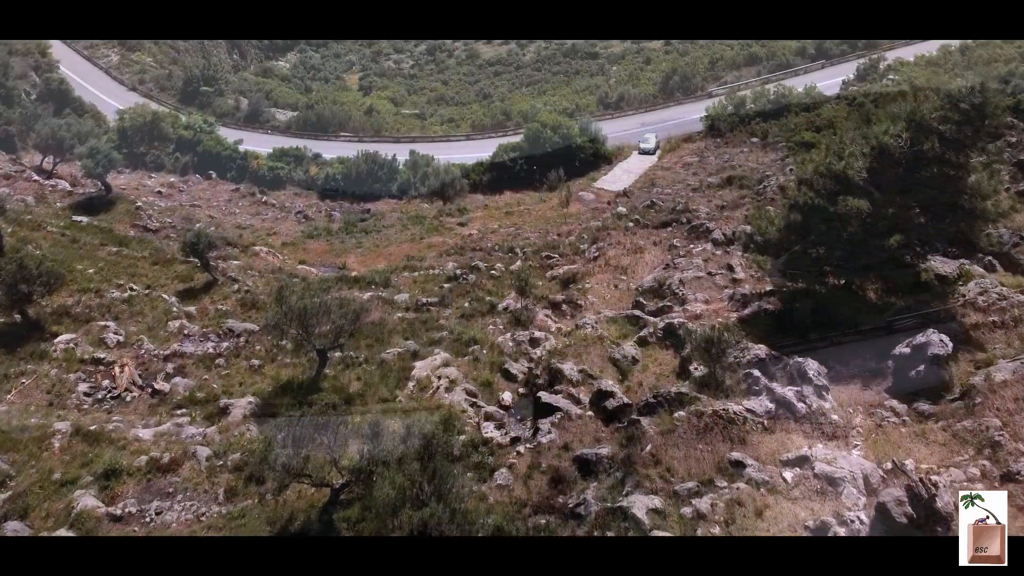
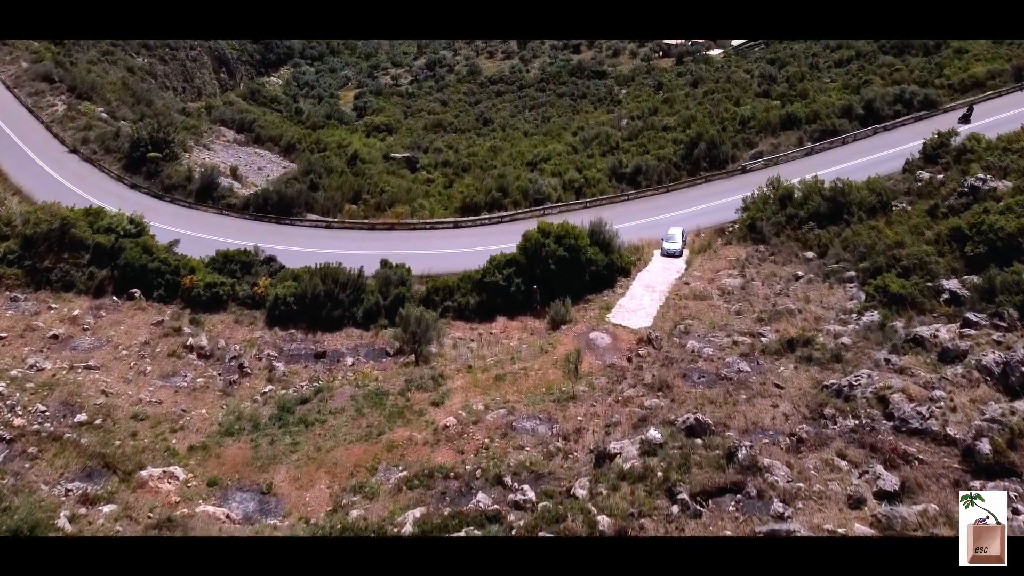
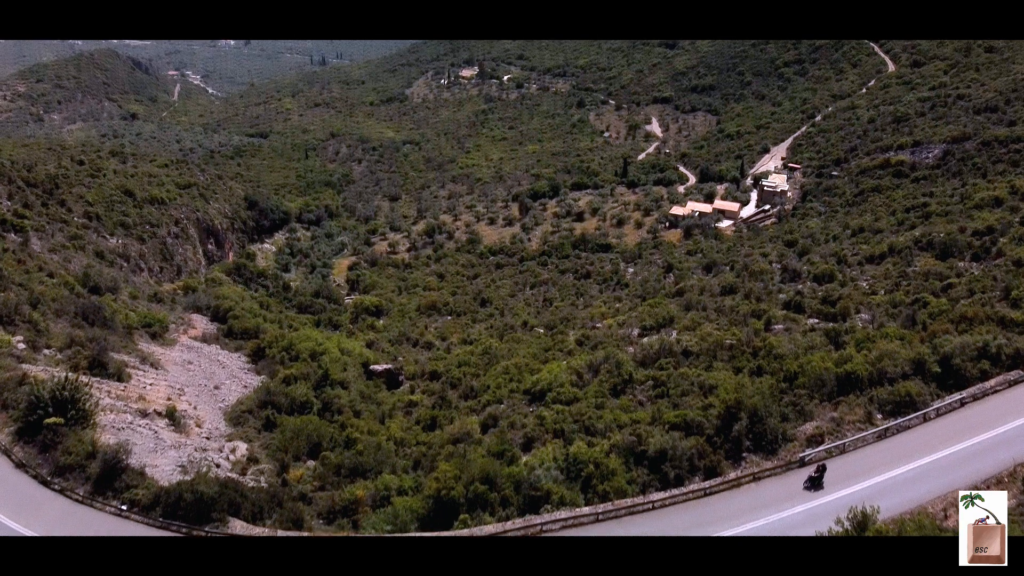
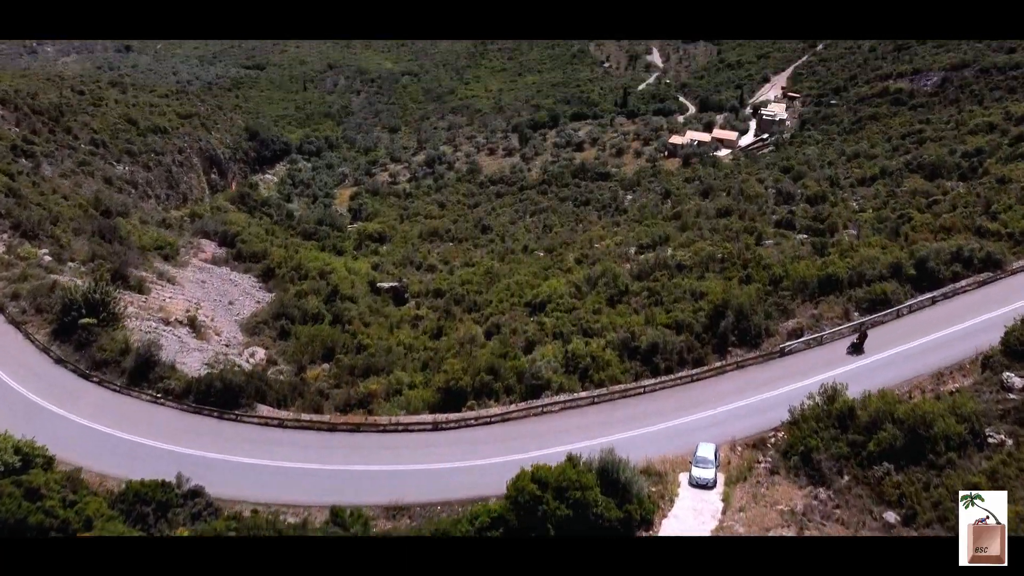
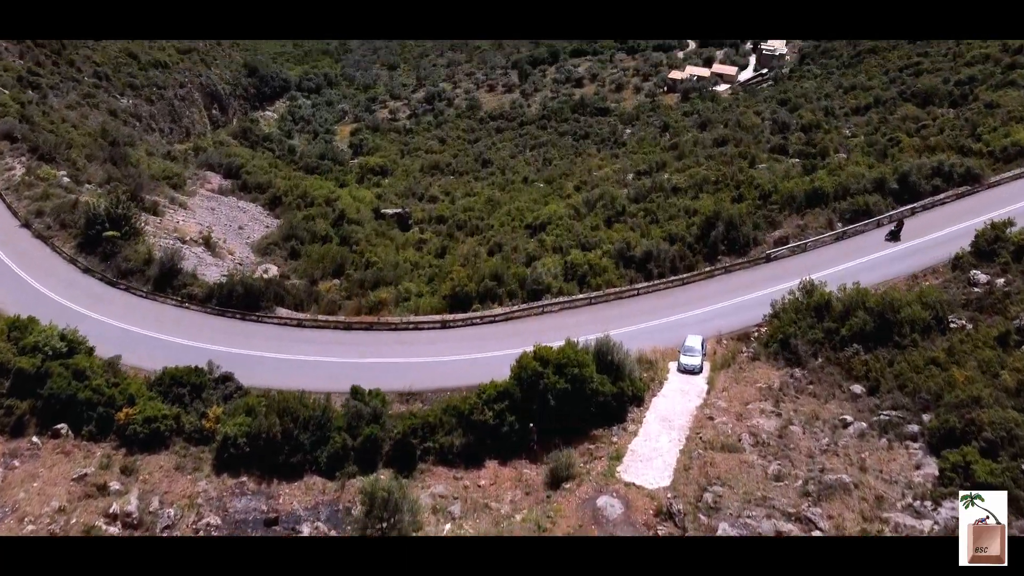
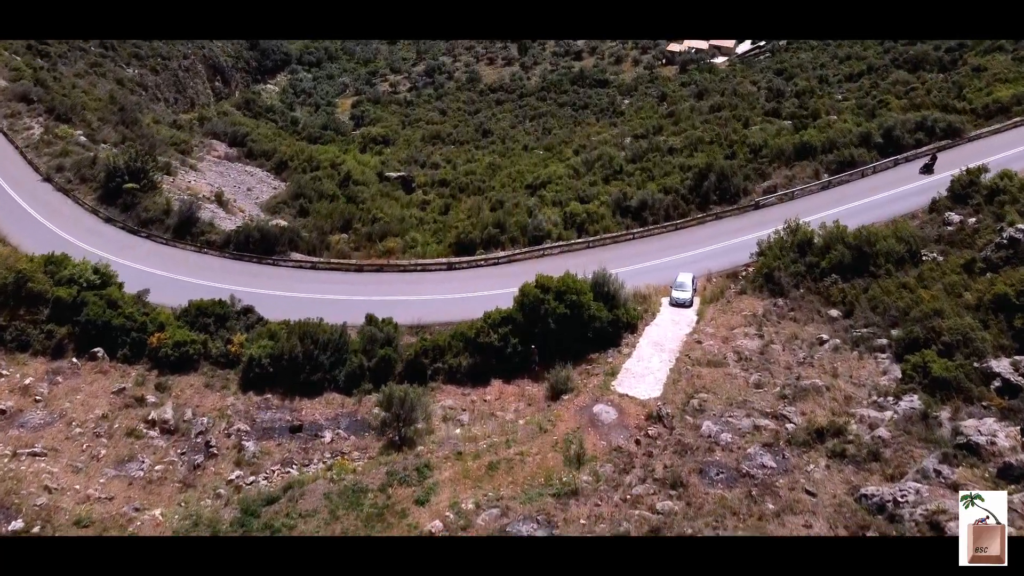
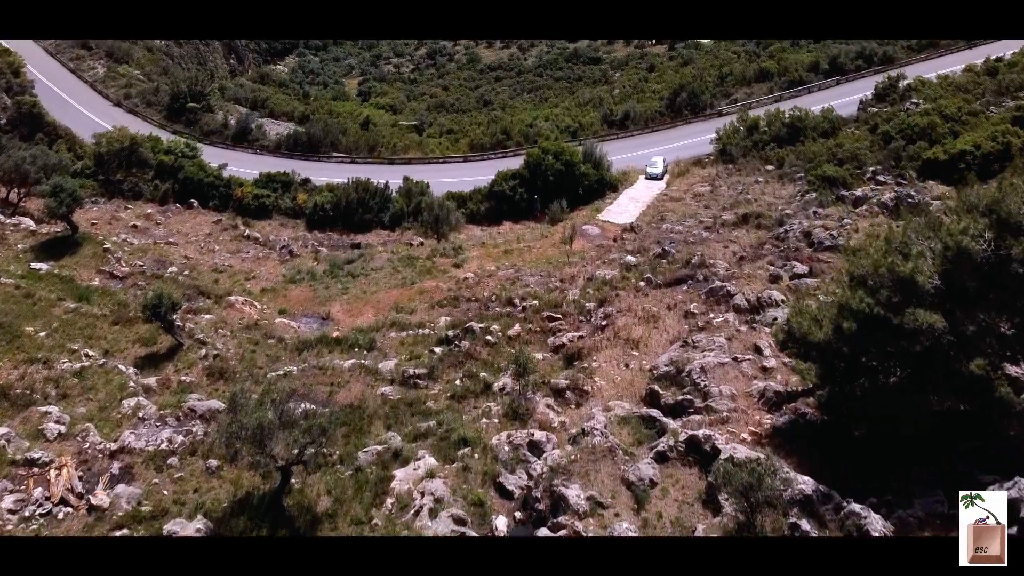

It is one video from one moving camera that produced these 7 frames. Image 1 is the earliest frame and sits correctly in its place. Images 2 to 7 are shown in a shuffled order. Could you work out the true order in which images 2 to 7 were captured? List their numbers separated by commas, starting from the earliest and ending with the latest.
7, 2, 6, 5, 4, 3
